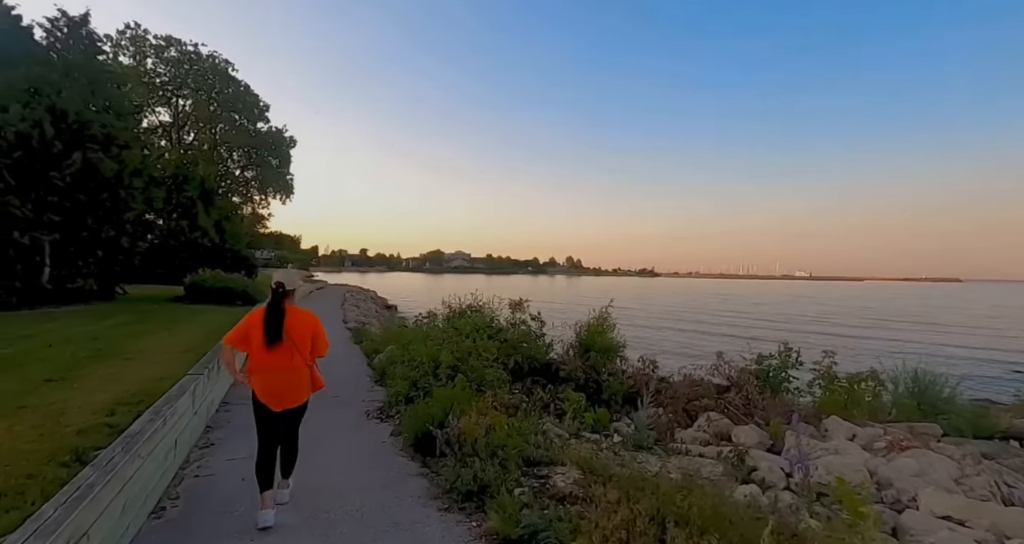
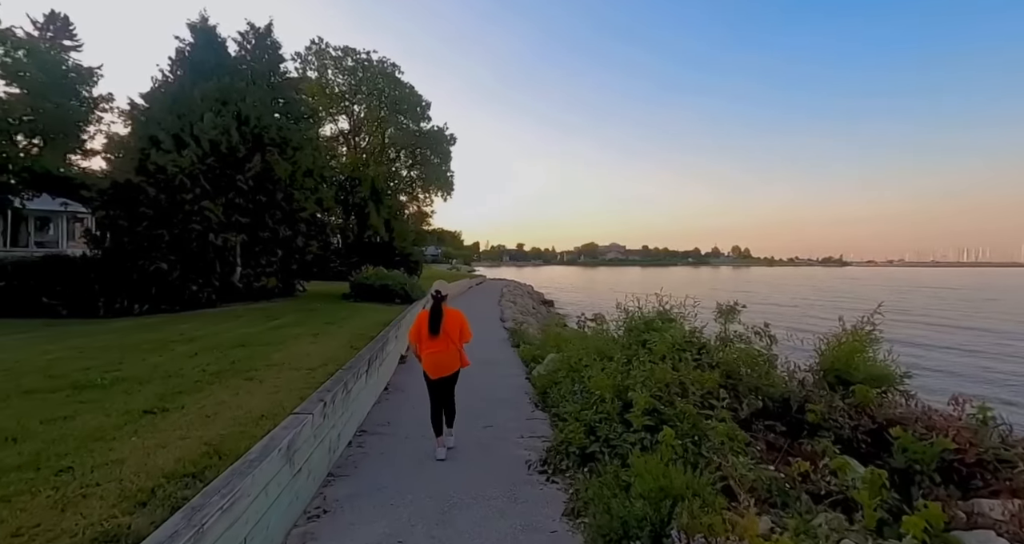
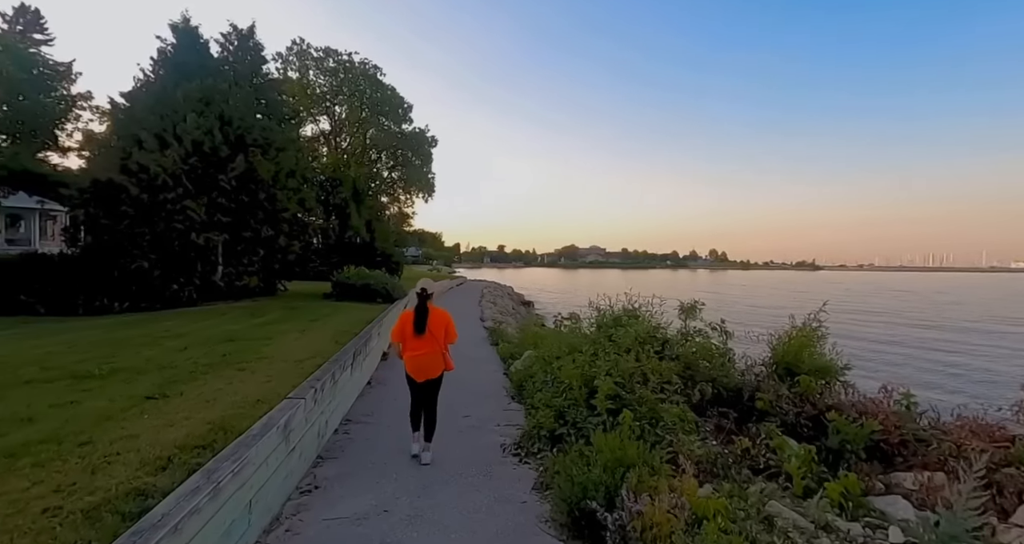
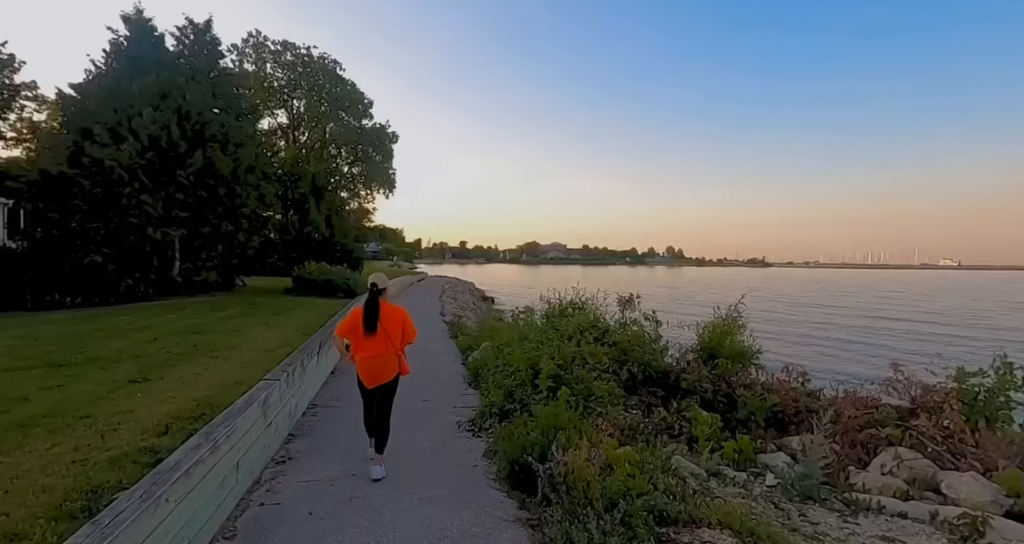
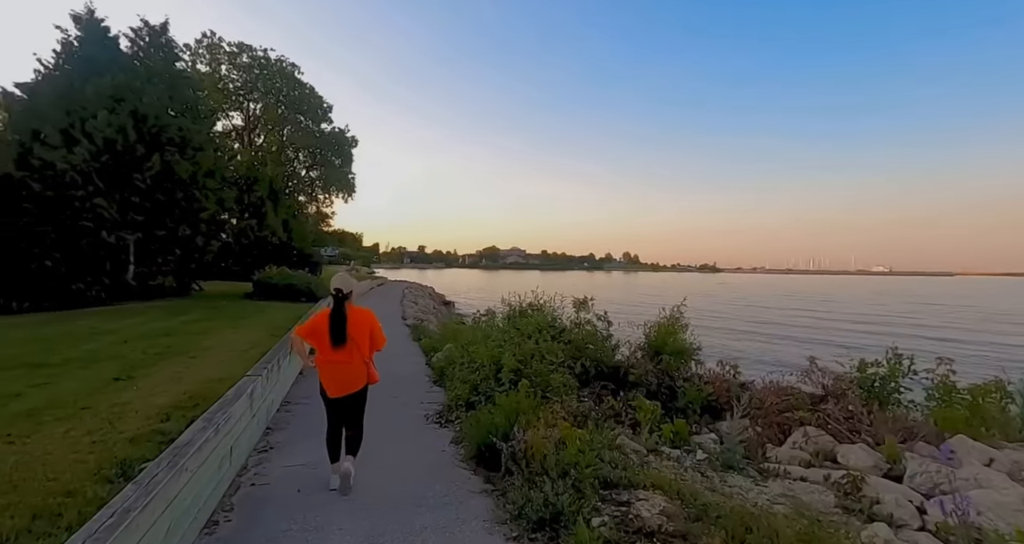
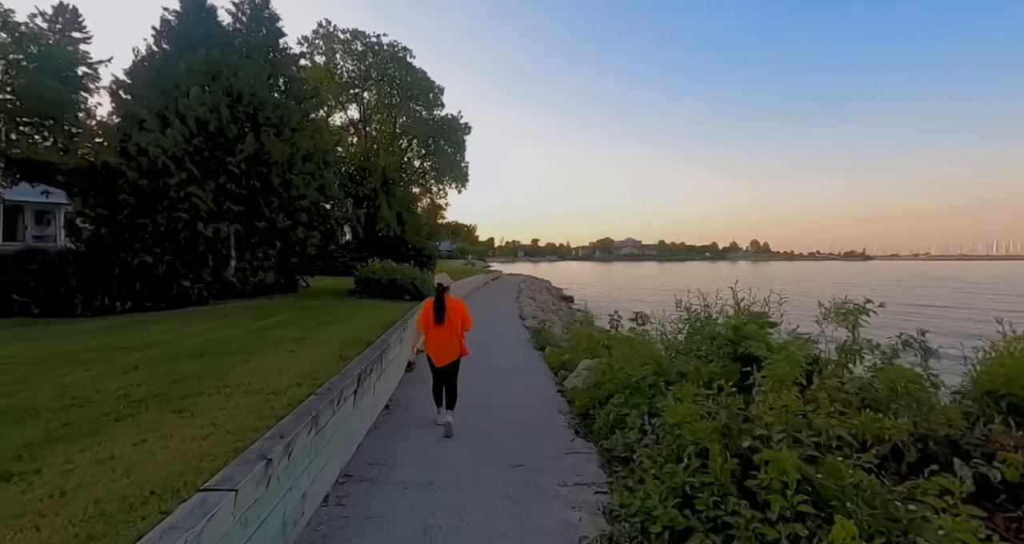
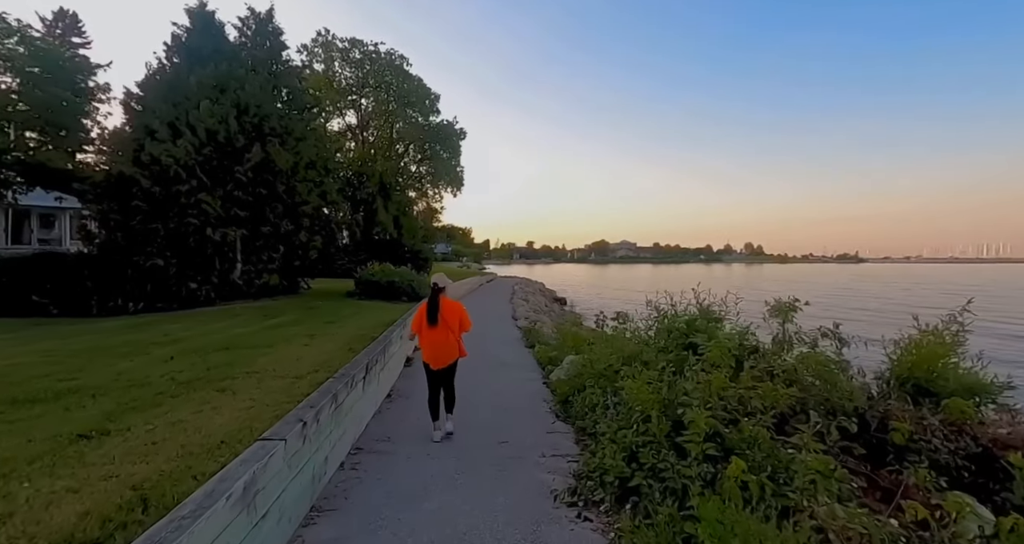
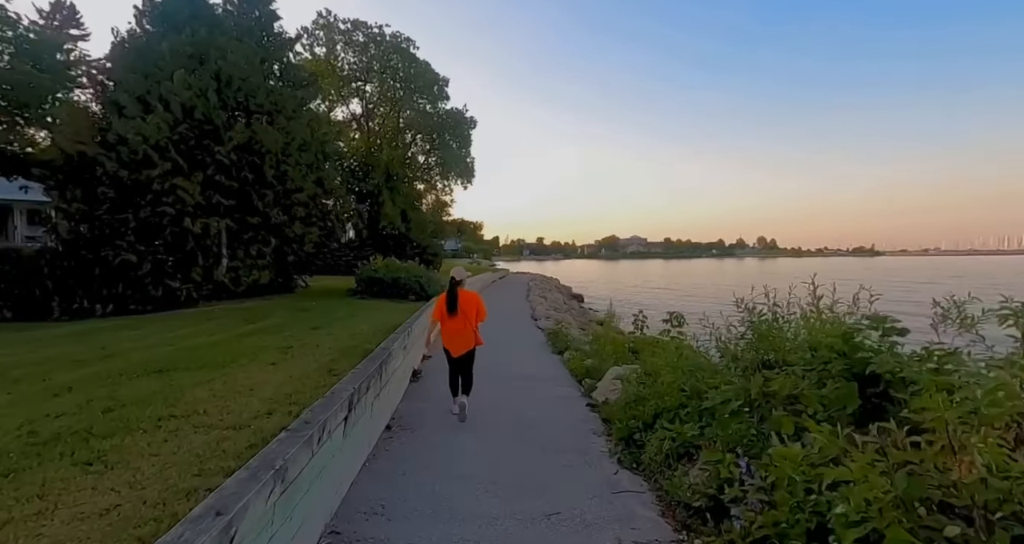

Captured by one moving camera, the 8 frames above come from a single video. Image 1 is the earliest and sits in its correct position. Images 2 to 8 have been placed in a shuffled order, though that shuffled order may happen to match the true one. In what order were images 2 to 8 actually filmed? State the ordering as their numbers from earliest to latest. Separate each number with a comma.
5, 4, 3, 2, 7, 6, 8
